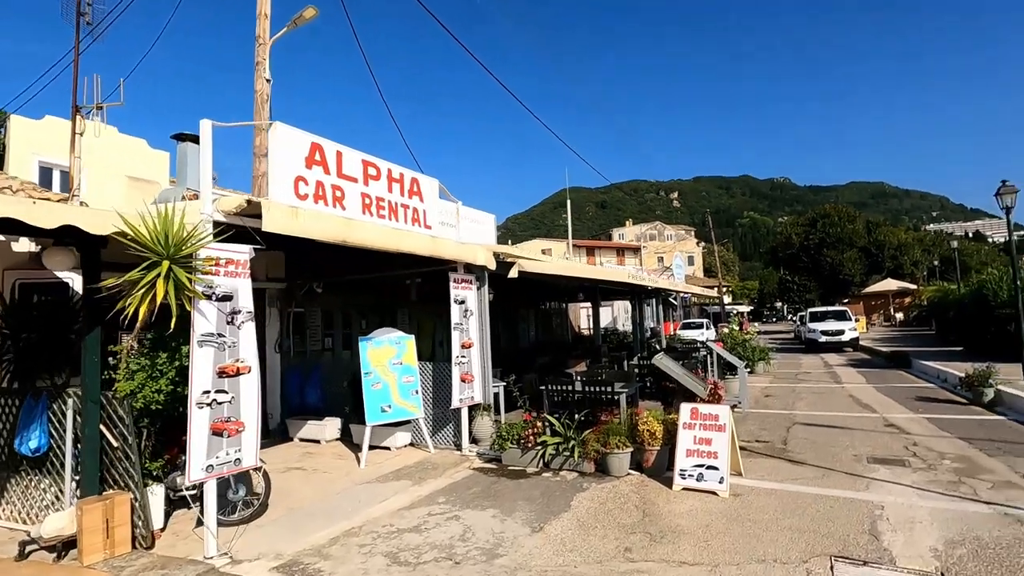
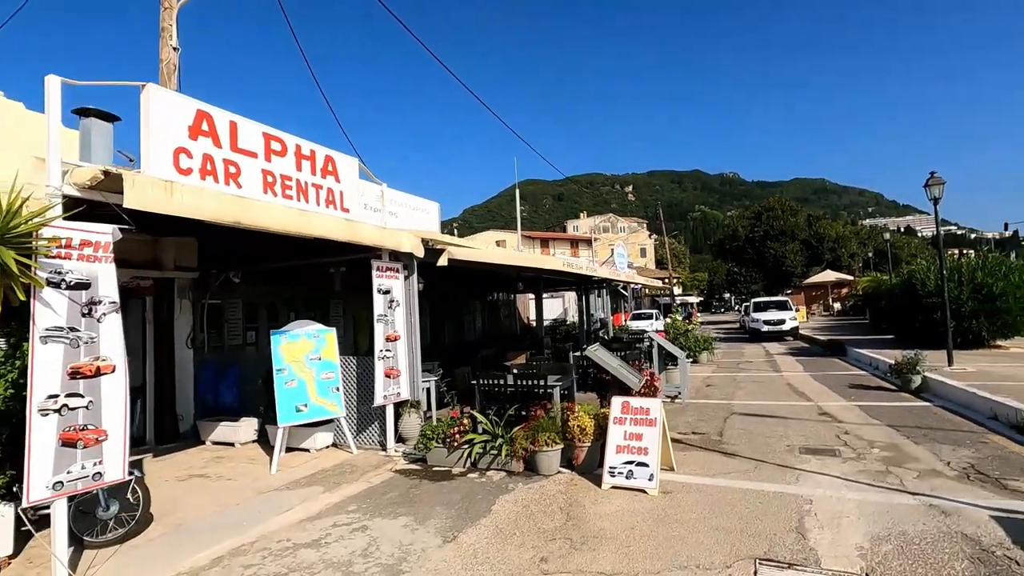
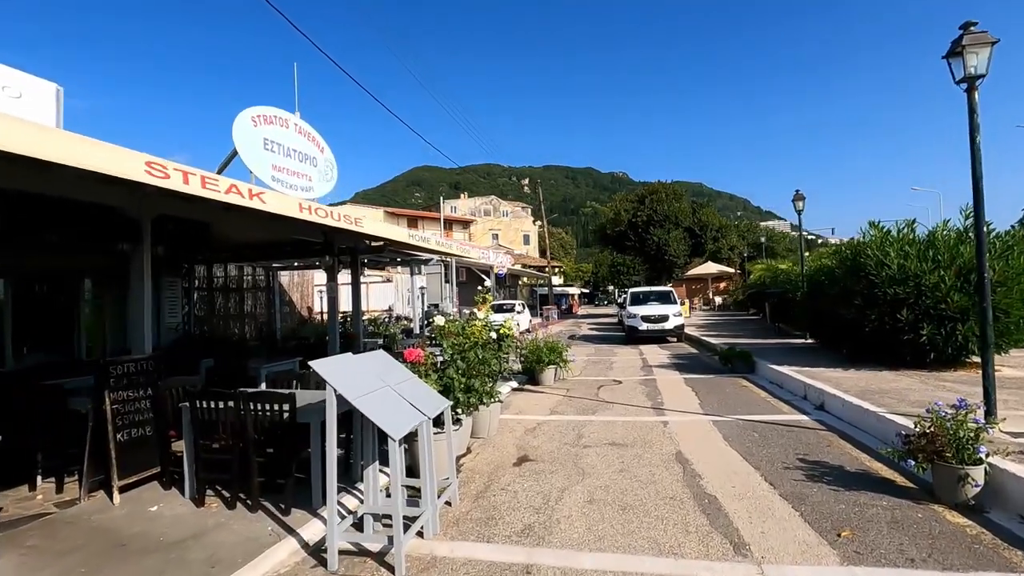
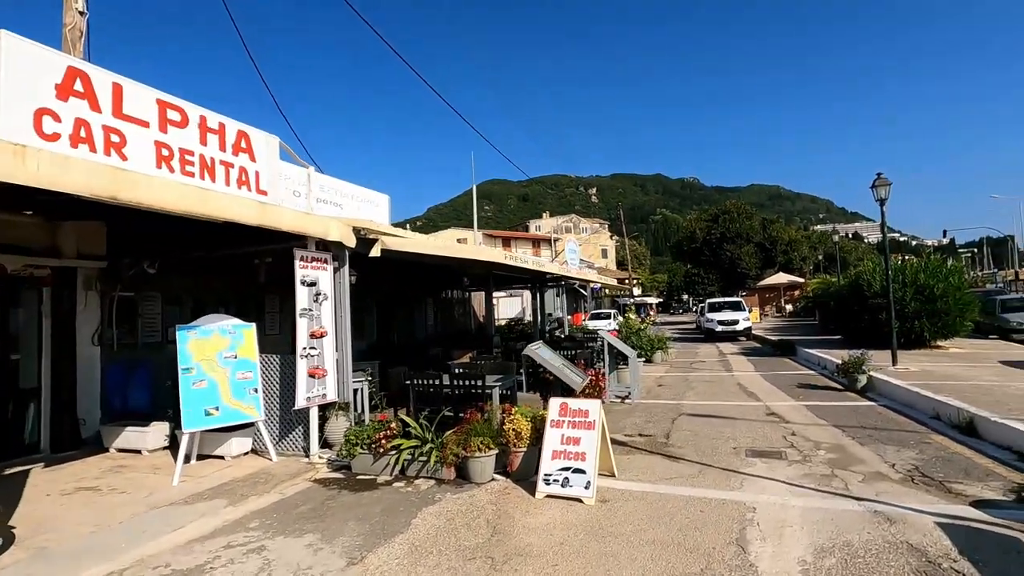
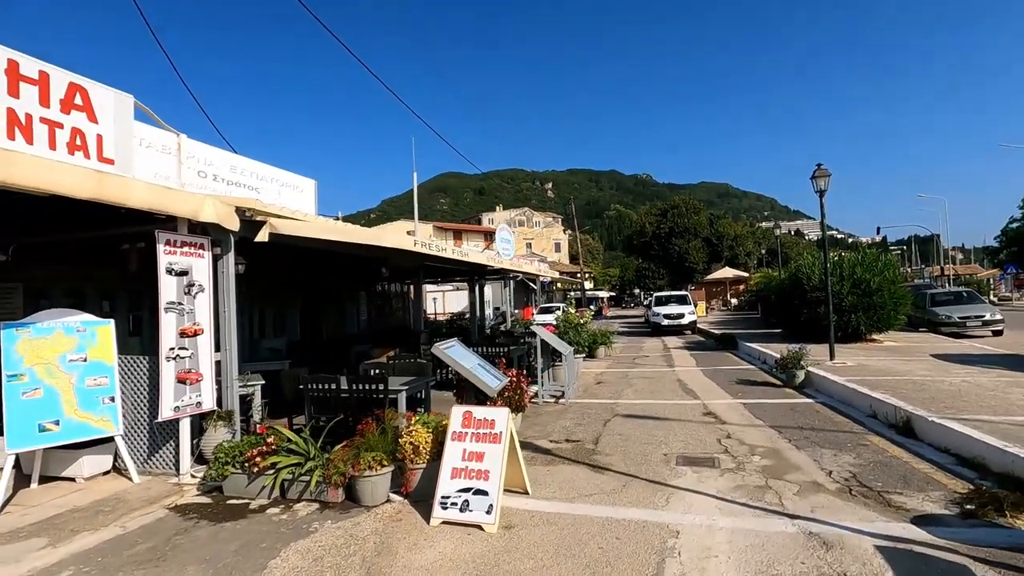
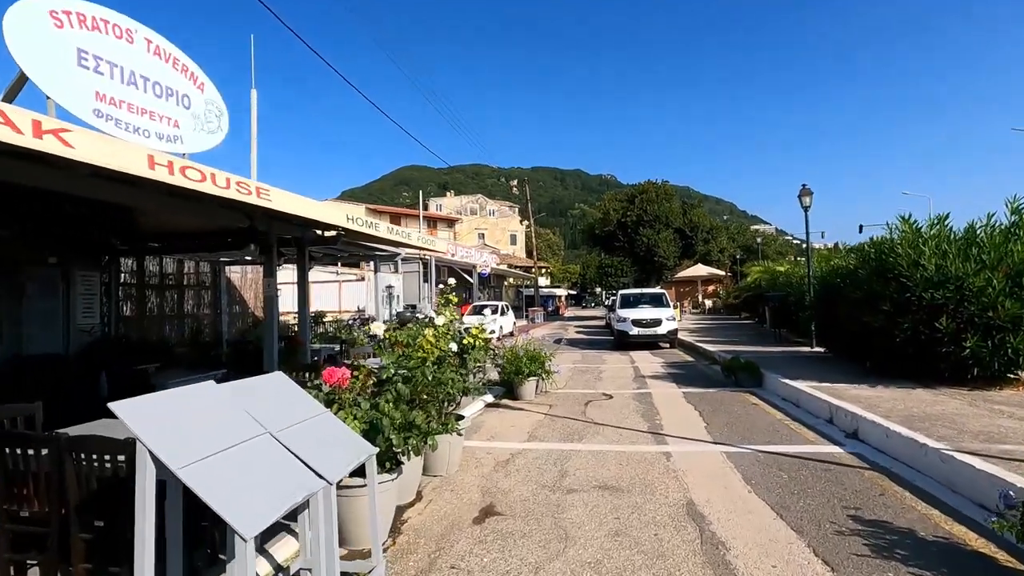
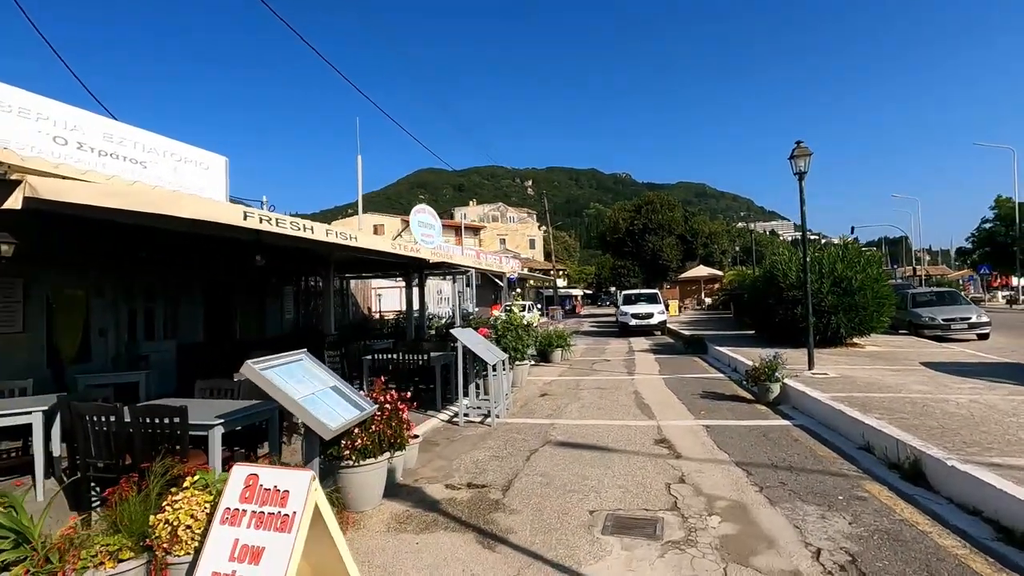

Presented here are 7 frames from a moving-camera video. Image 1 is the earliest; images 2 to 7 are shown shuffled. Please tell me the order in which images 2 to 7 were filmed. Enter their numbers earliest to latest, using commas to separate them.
2, 4, 5, 7, 3, 6
